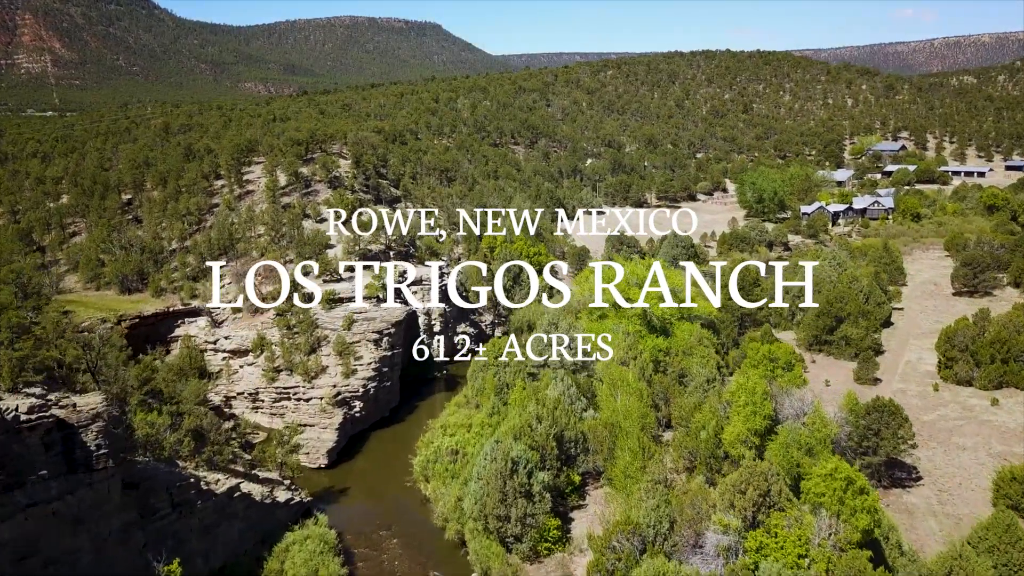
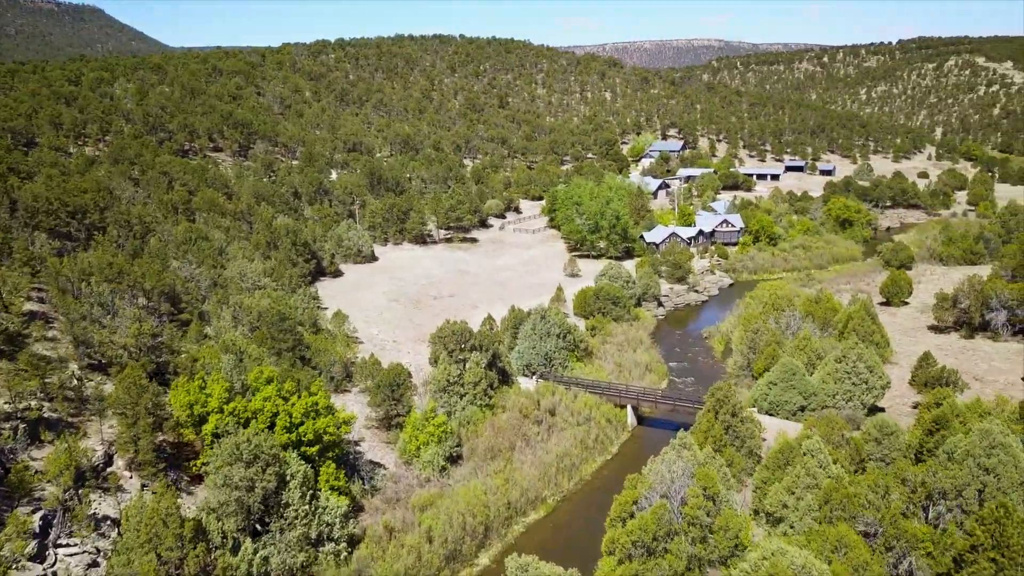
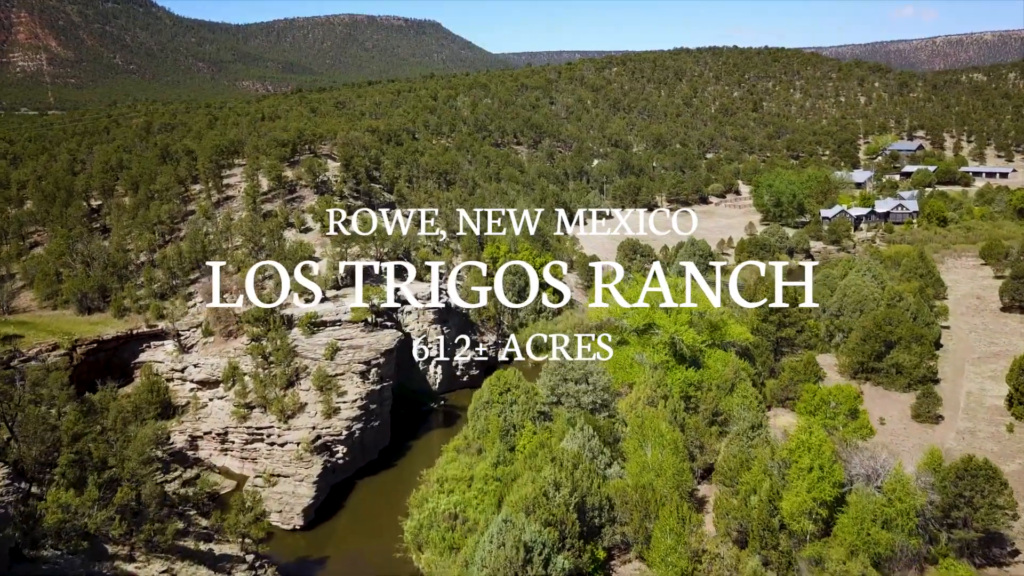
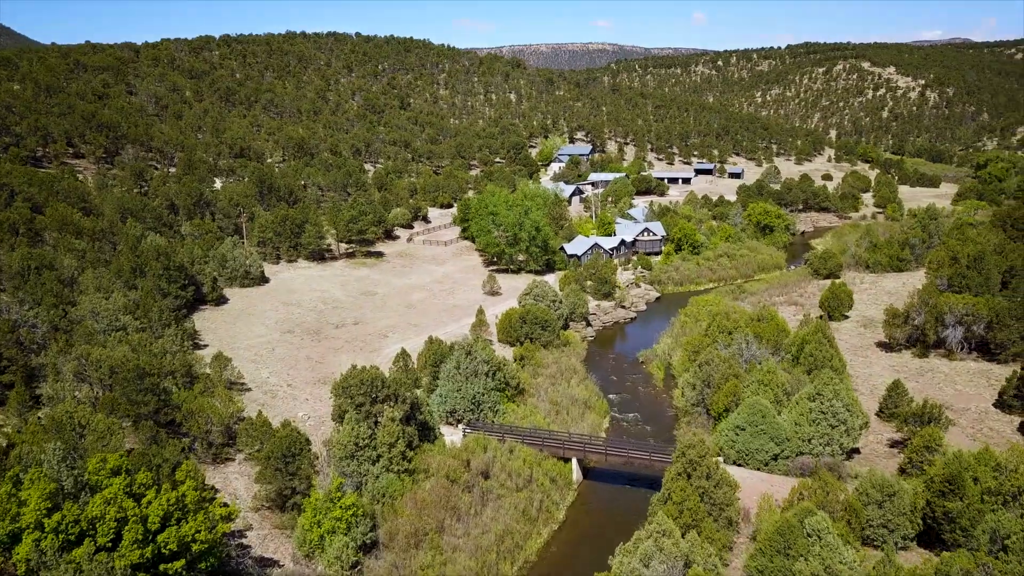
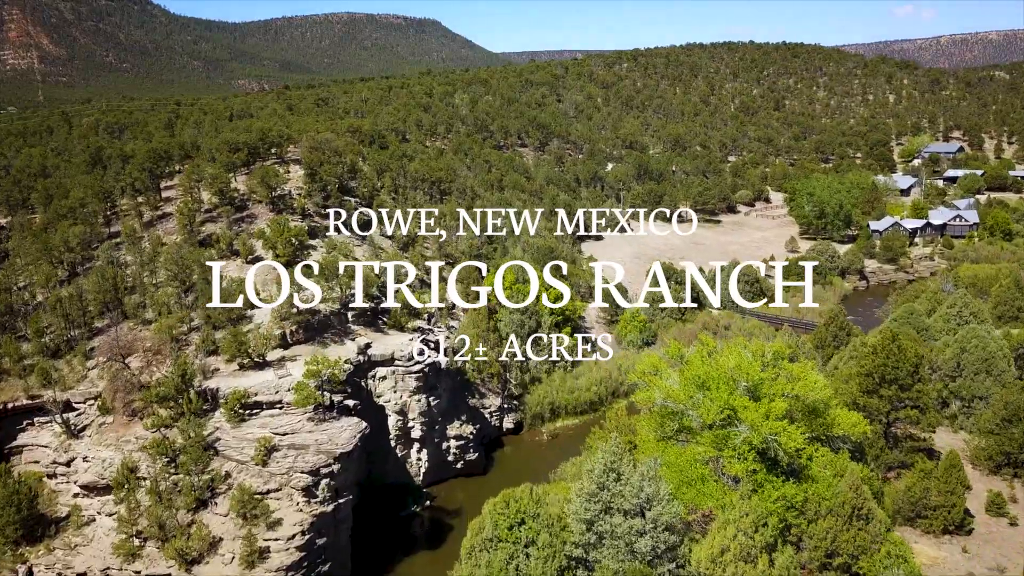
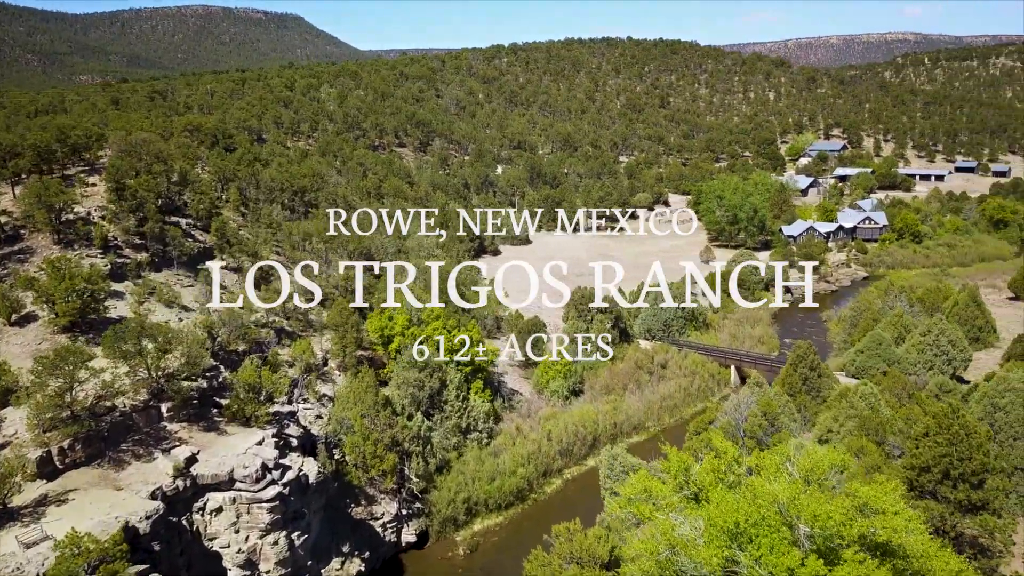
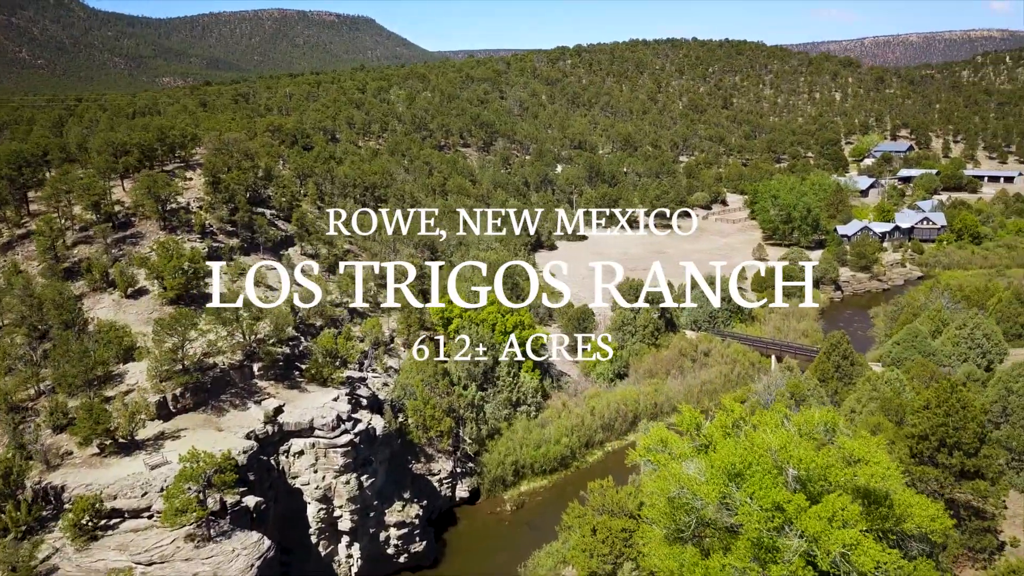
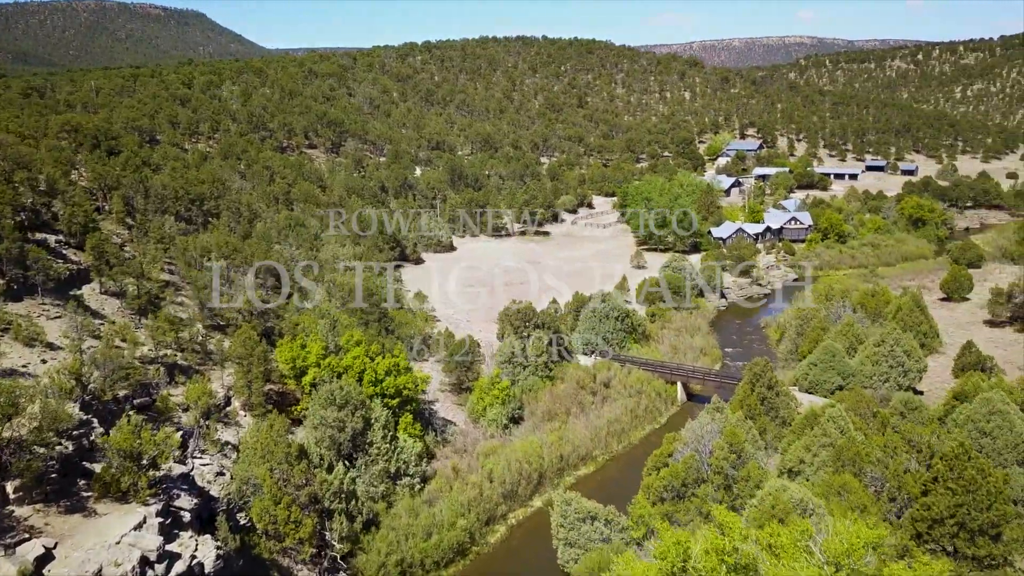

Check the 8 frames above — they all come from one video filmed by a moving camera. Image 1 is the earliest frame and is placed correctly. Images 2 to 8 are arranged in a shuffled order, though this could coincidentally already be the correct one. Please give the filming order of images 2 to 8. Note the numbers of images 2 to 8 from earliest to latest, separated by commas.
3, 5, 7, 6, 8, 2, 4
